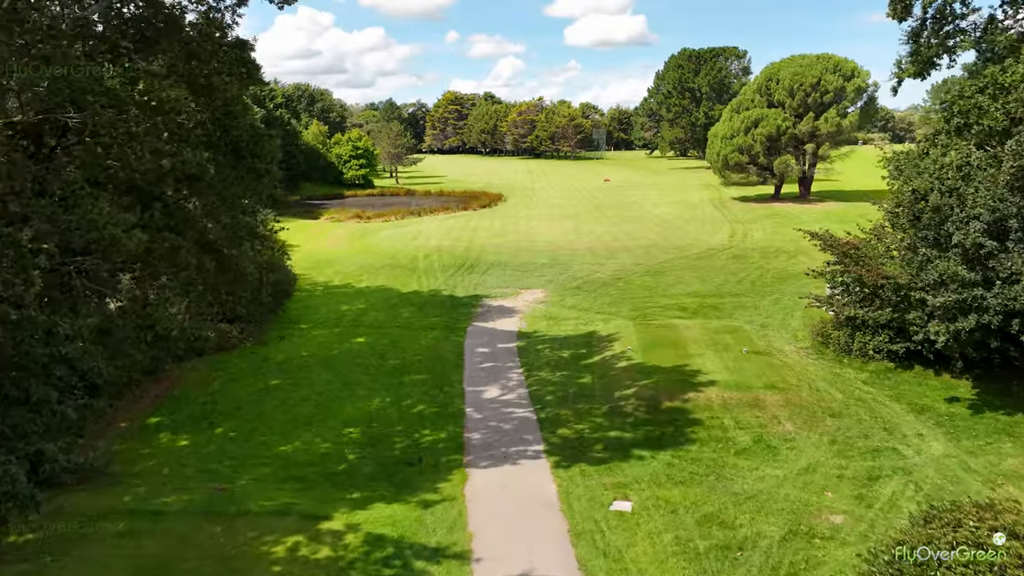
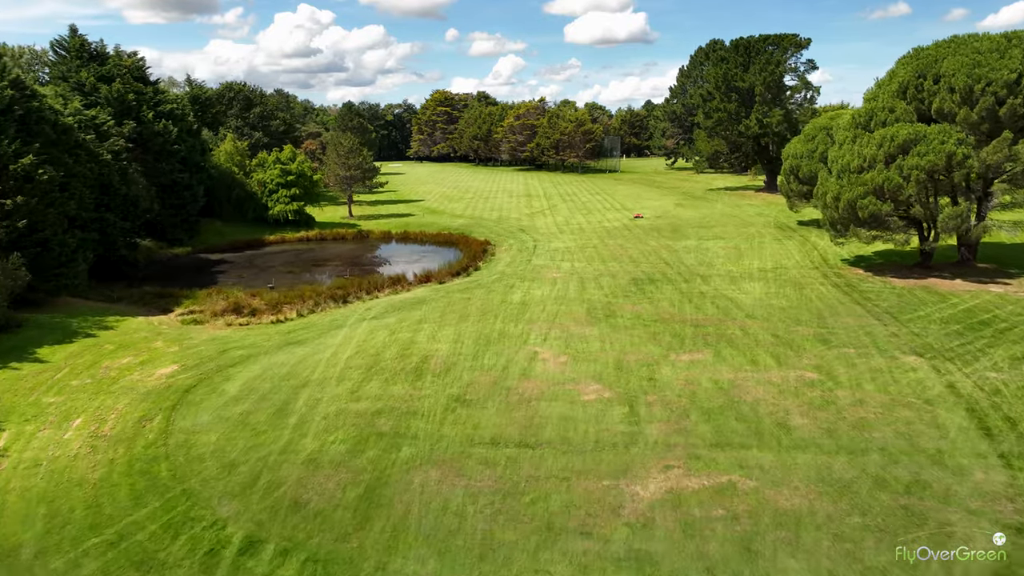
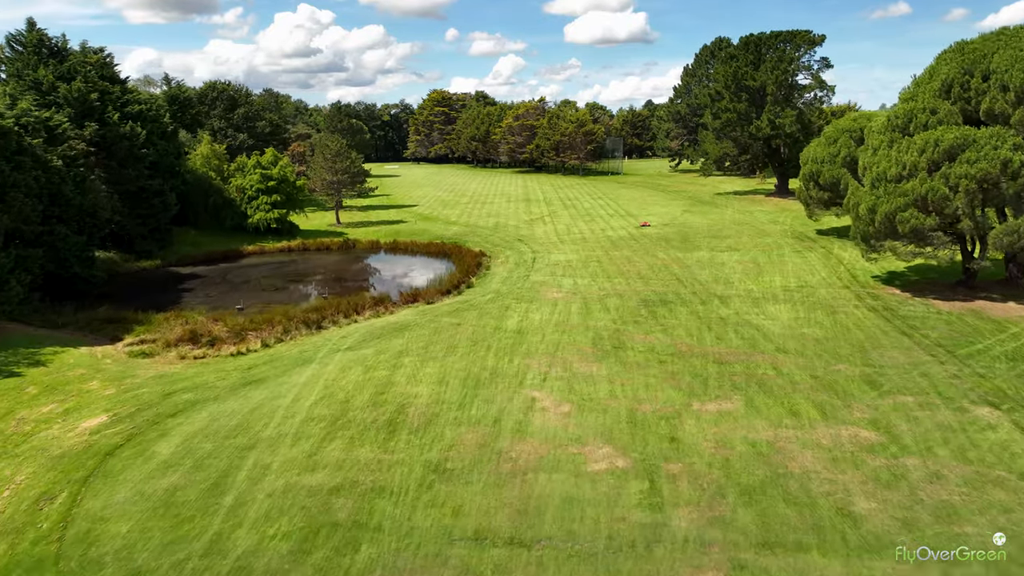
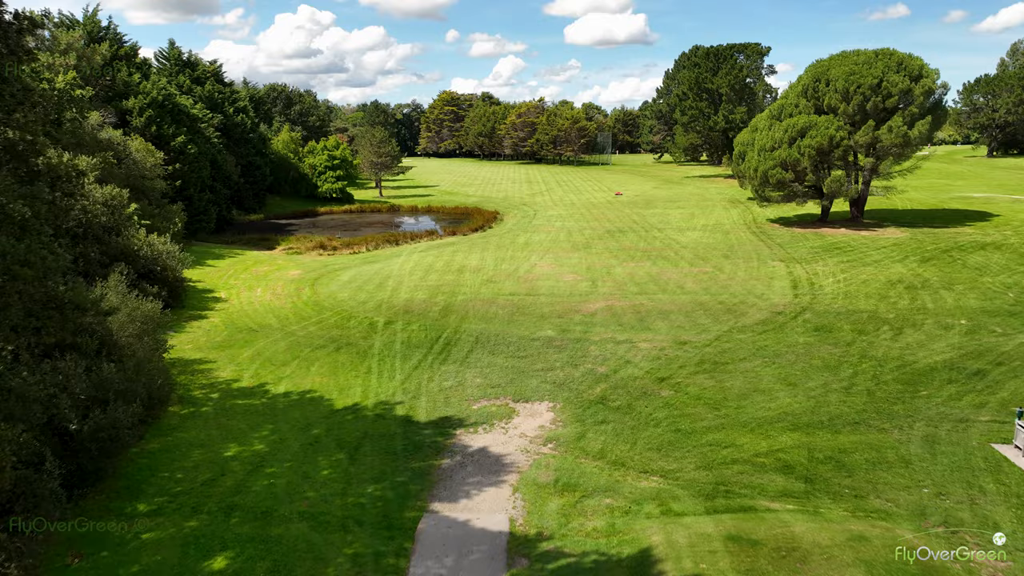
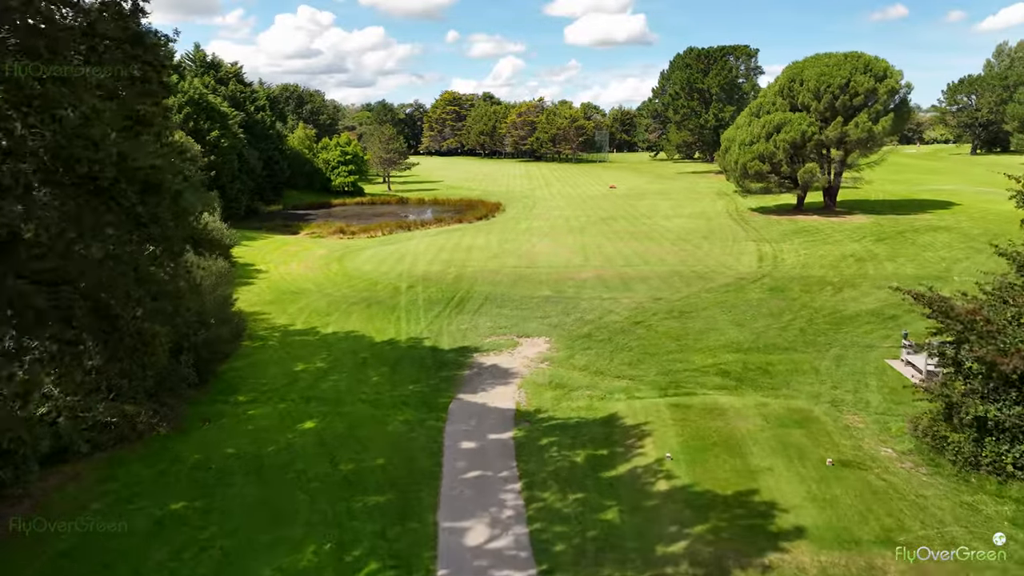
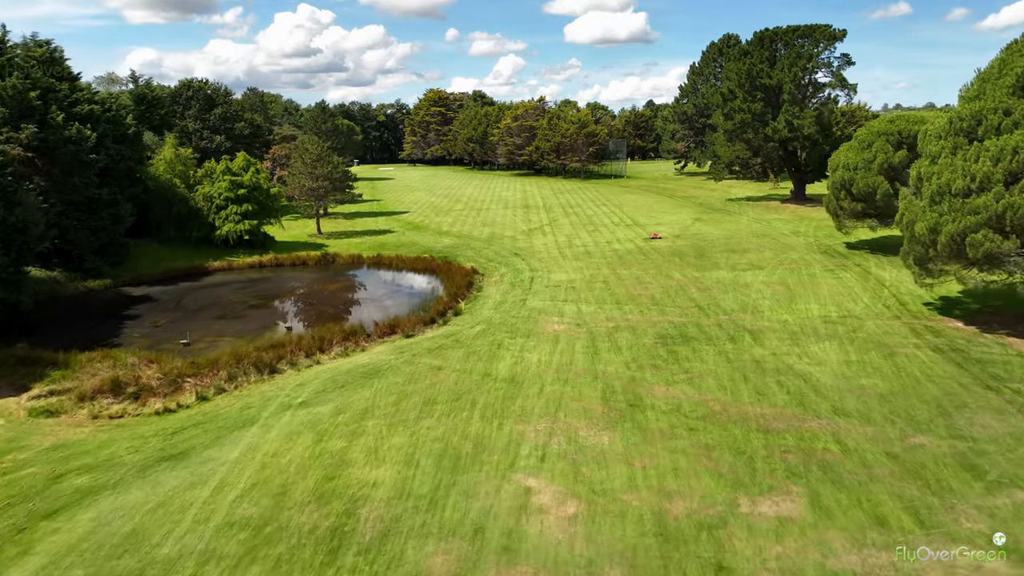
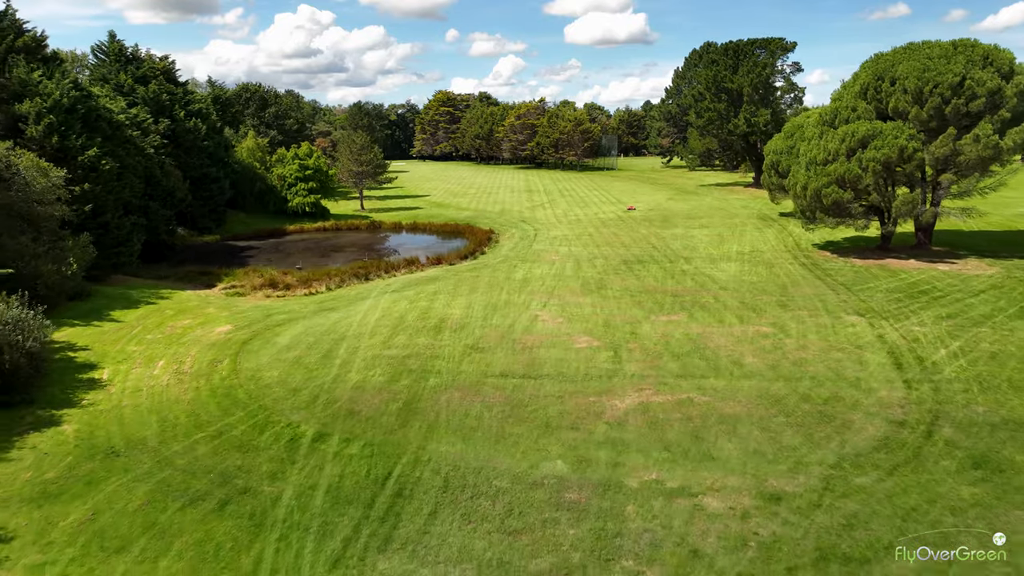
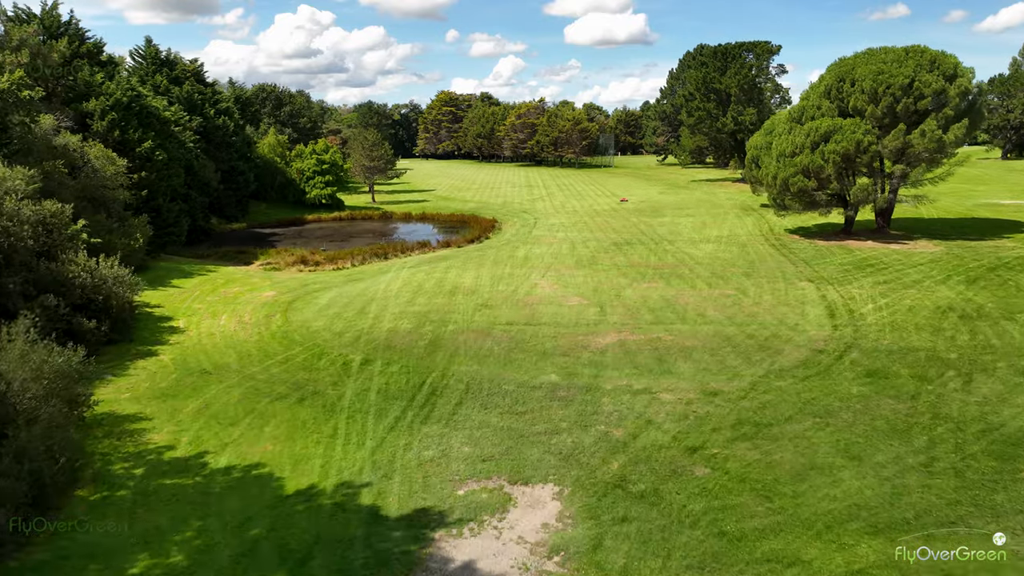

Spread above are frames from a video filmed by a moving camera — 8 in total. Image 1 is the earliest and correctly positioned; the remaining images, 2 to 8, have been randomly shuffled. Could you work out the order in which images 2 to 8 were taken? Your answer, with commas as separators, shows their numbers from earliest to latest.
5, 4, 8, 7, 2, 3, 6
